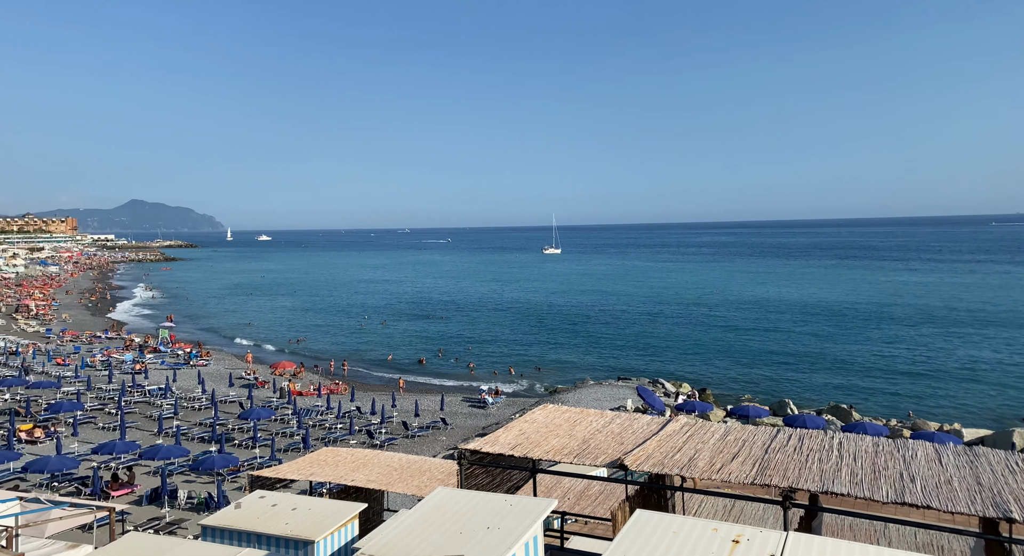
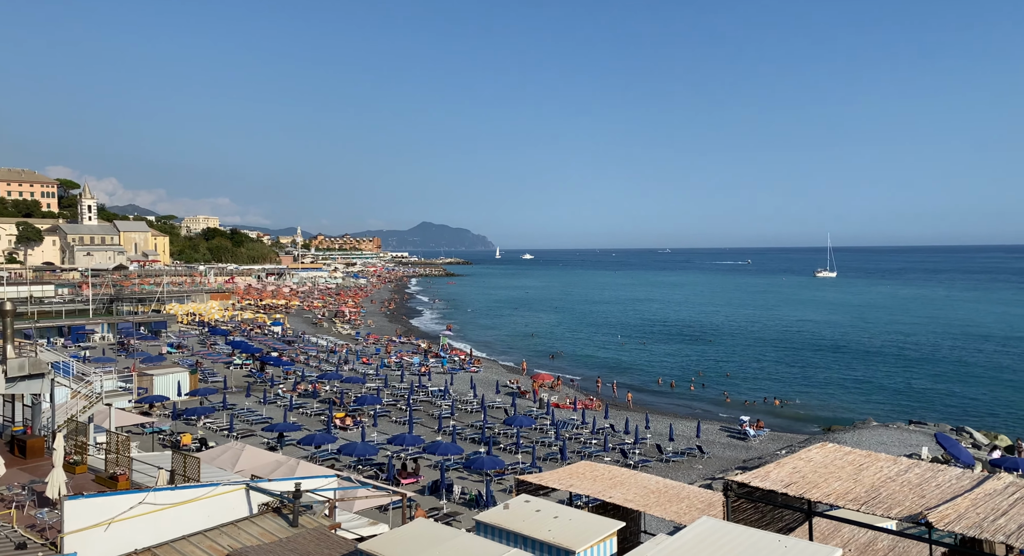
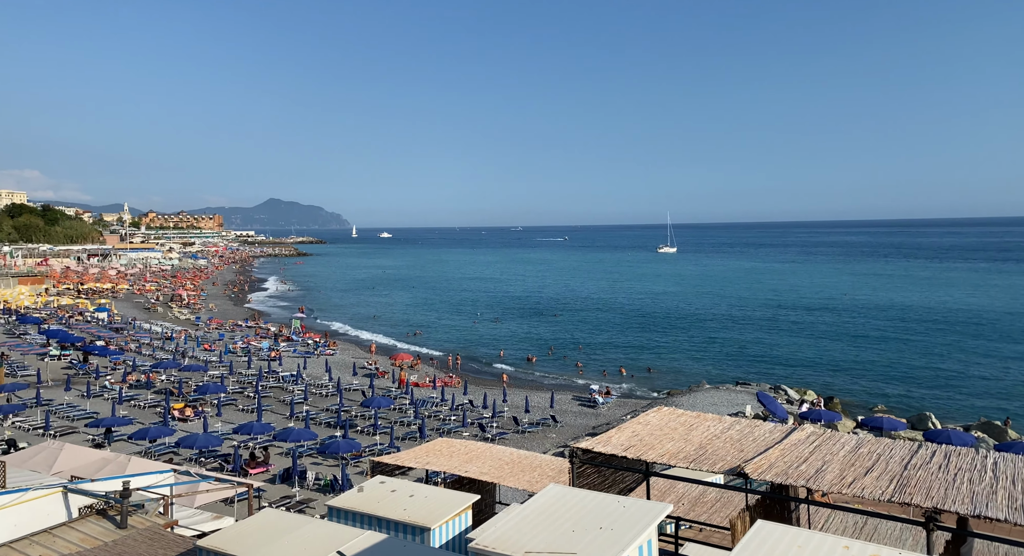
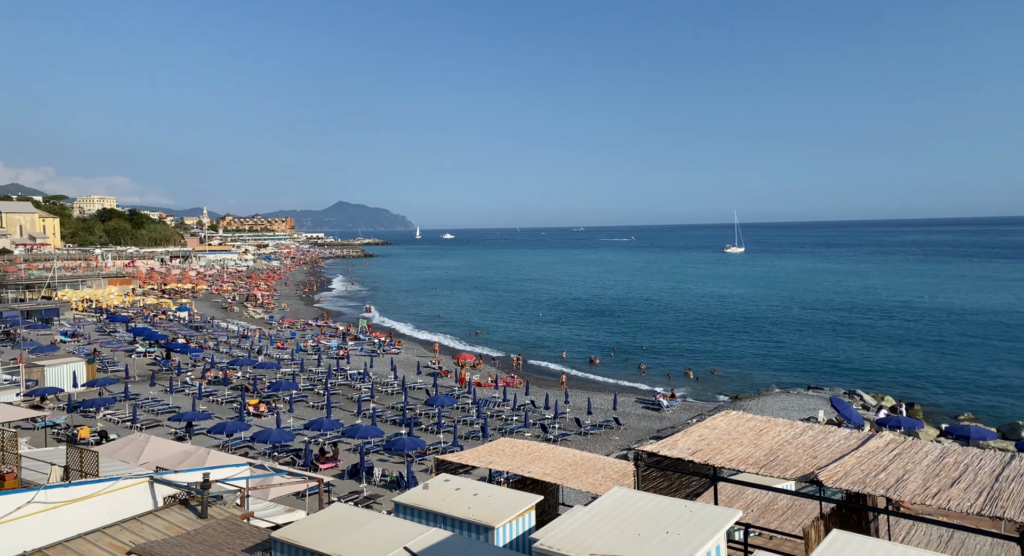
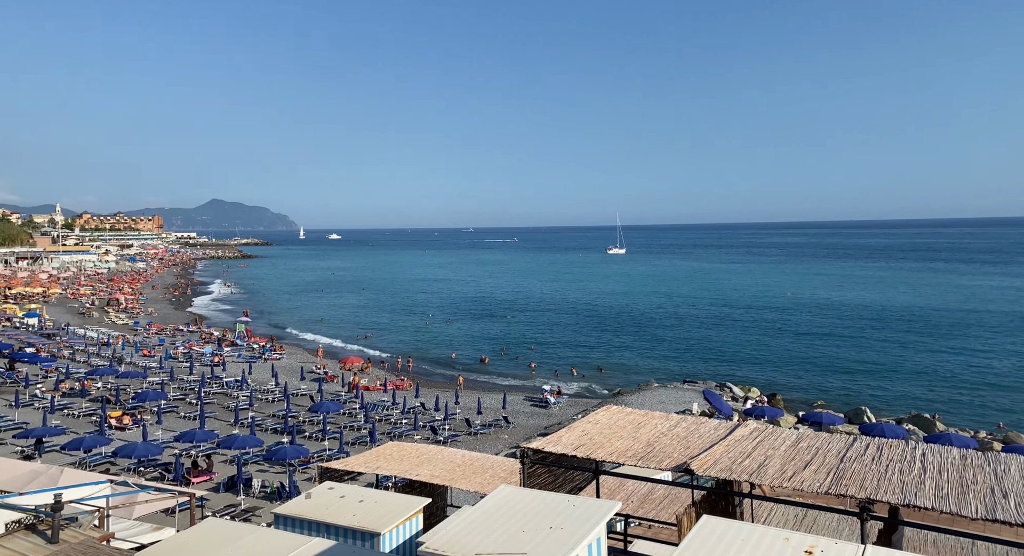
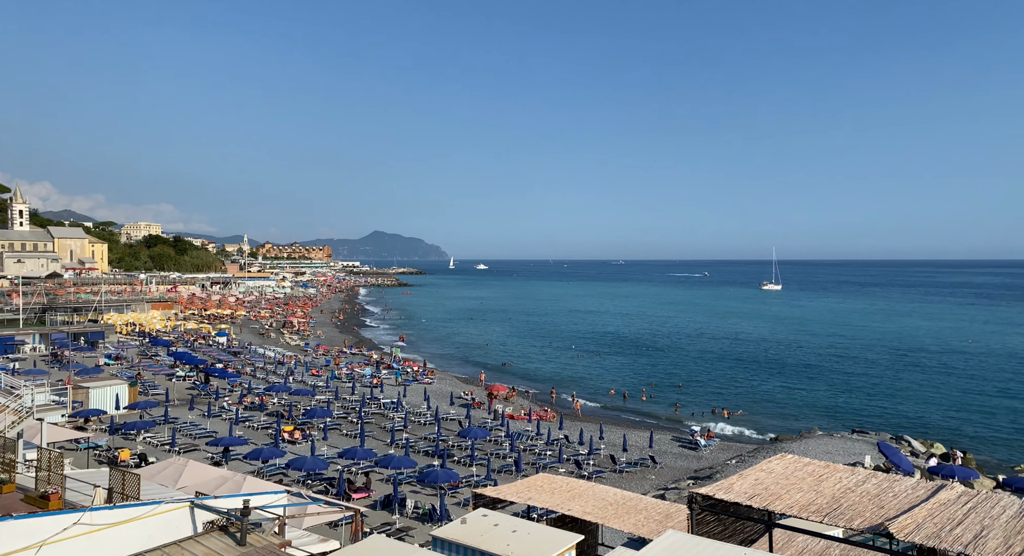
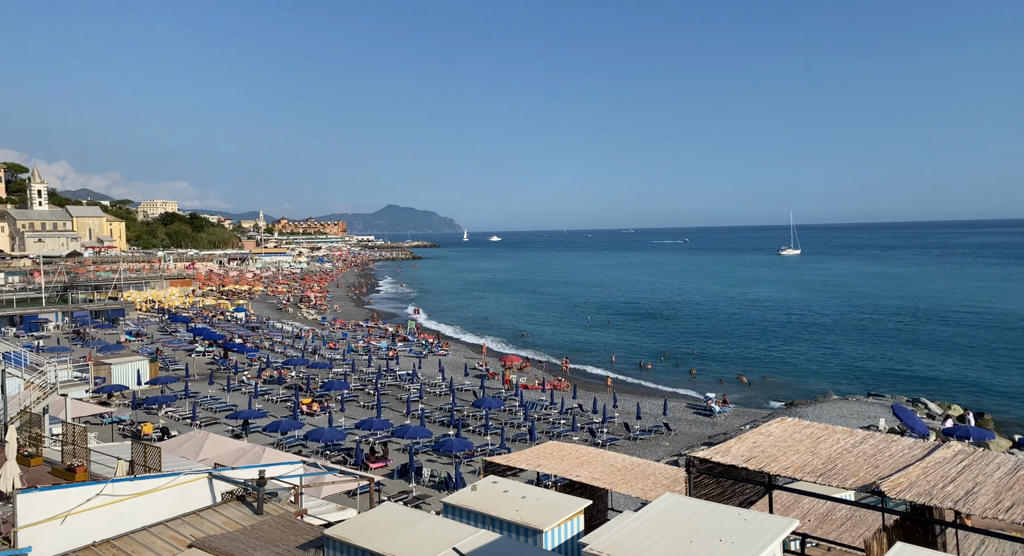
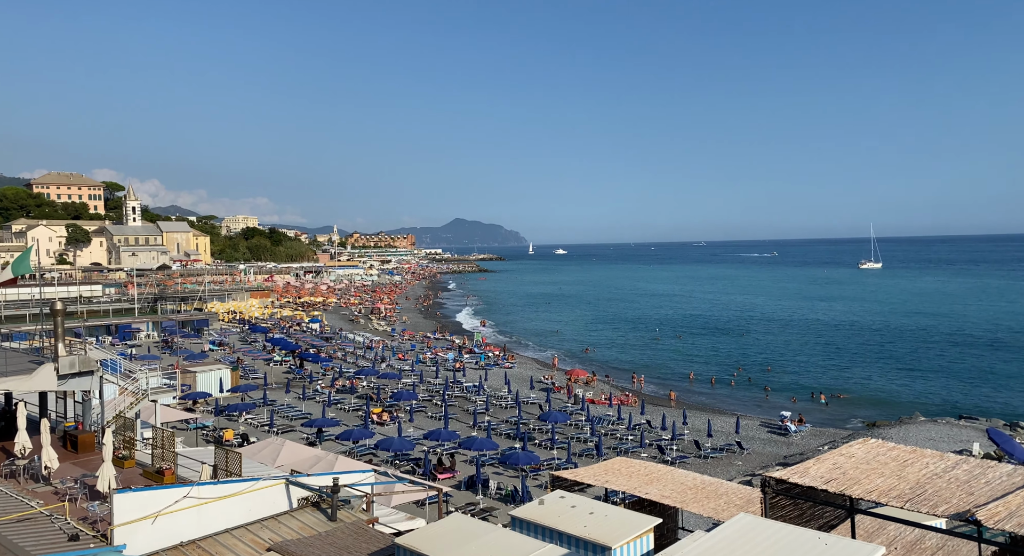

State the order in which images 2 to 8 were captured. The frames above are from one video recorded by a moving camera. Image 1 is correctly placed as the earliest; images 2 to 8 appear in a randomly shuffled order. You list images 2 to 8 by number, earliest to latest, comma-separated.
5, 3, 4, 7, 8, 2, 6
